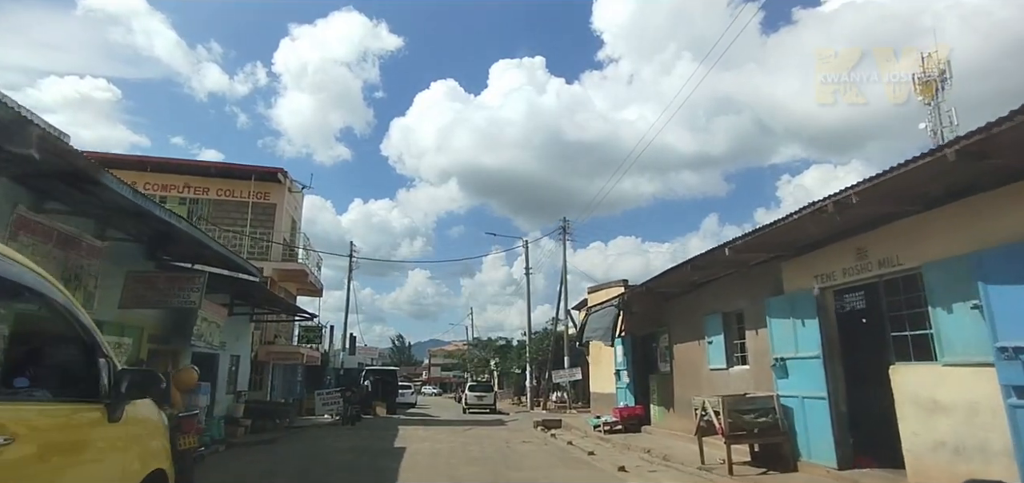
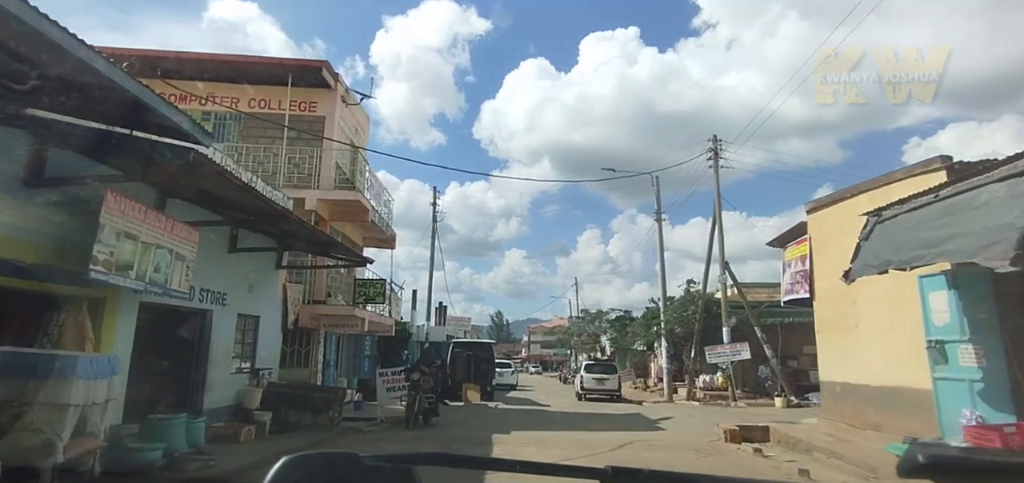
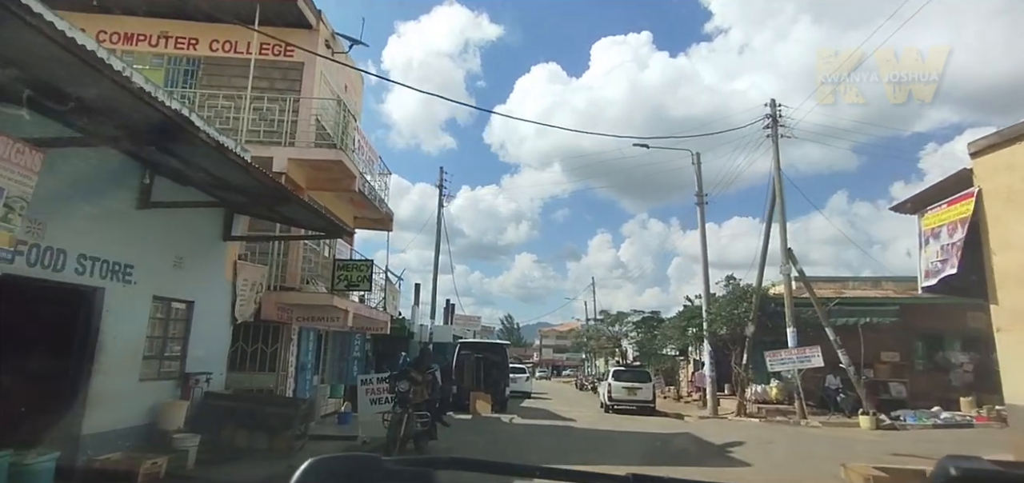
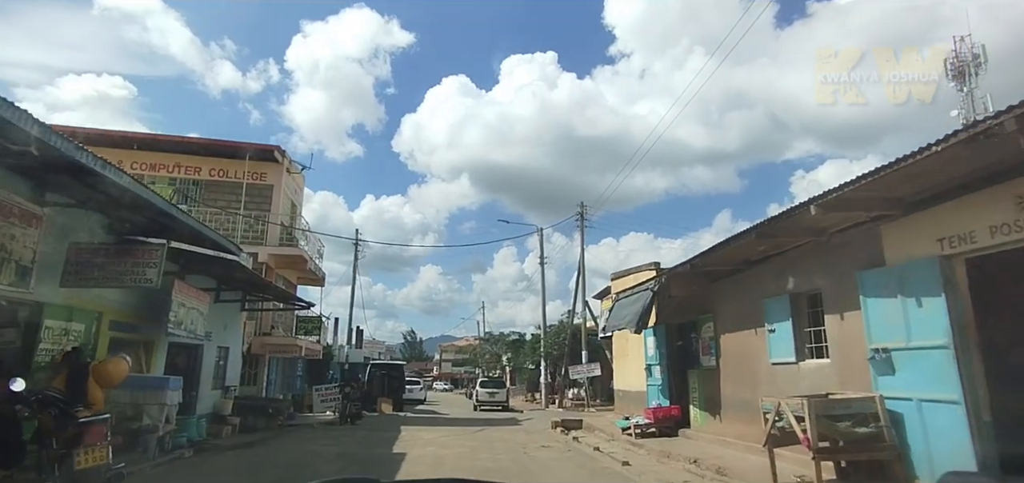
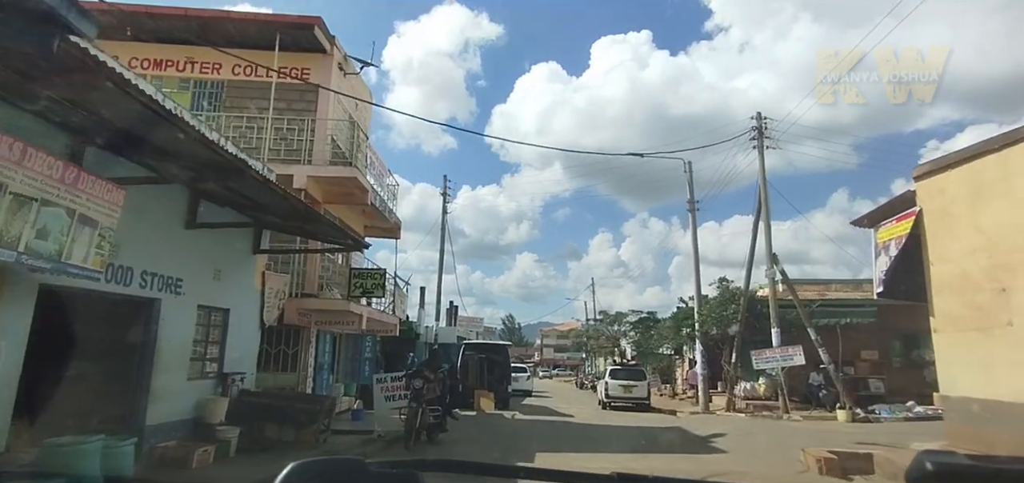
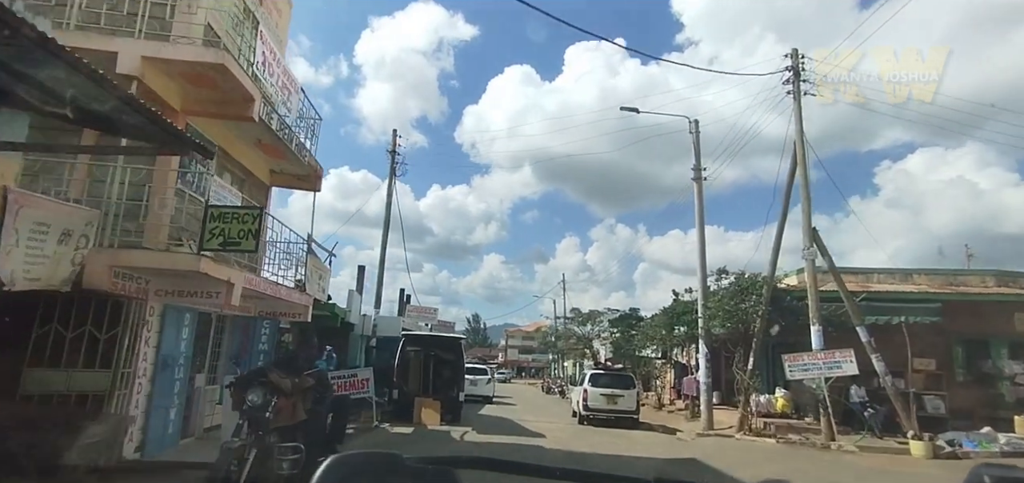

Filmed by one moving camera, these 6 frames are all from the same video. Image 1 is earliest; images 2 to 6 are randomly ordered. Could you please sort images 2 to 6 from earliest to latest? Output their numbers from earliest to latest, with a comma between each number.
4, 2, 5, 3, 6
